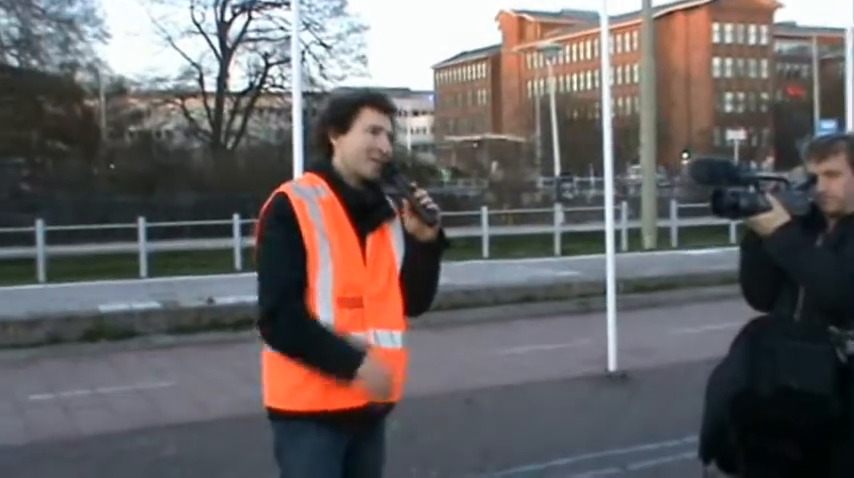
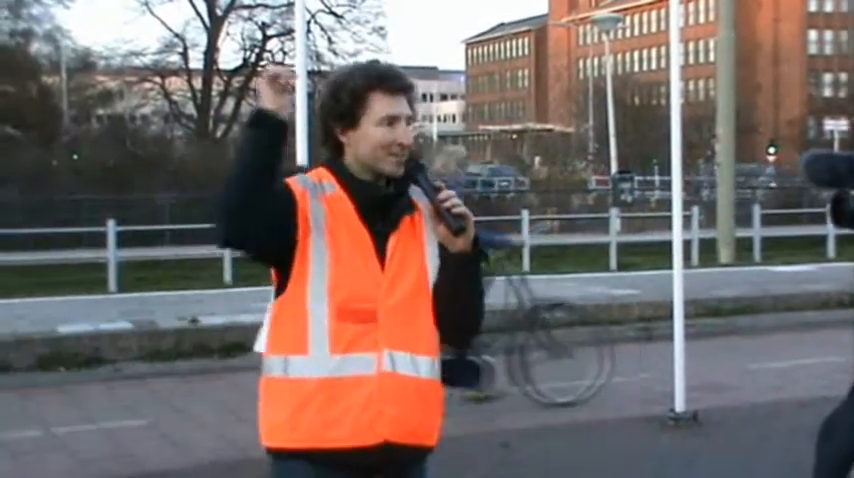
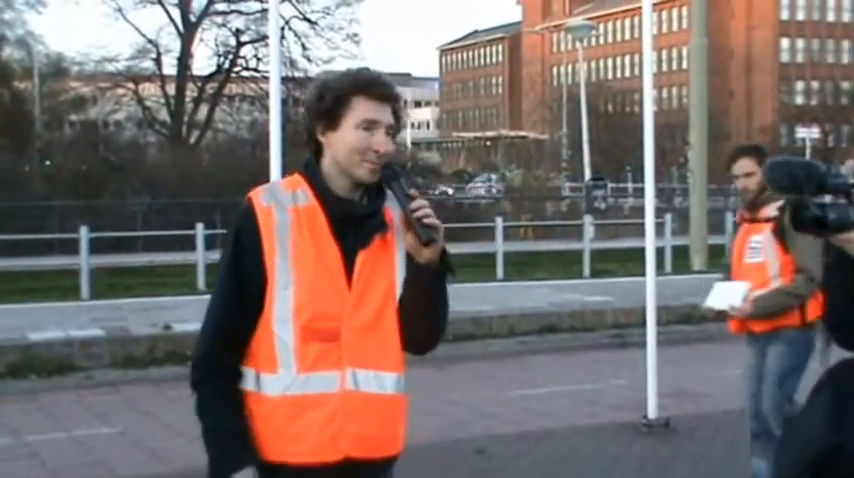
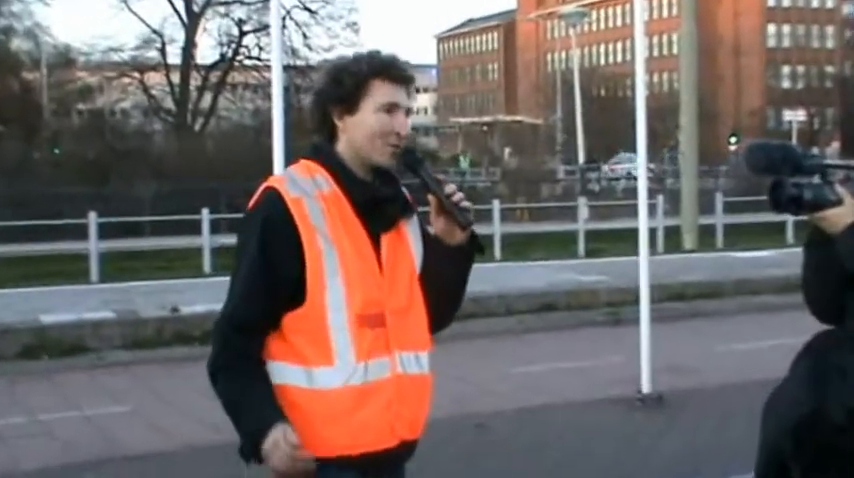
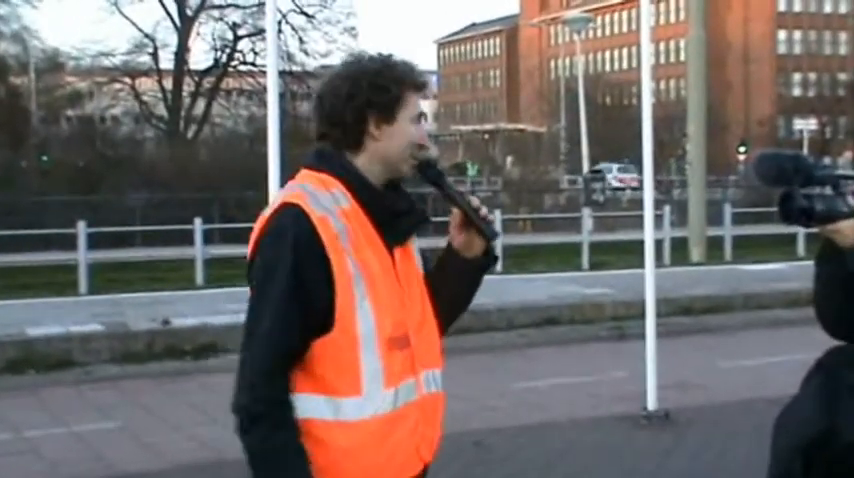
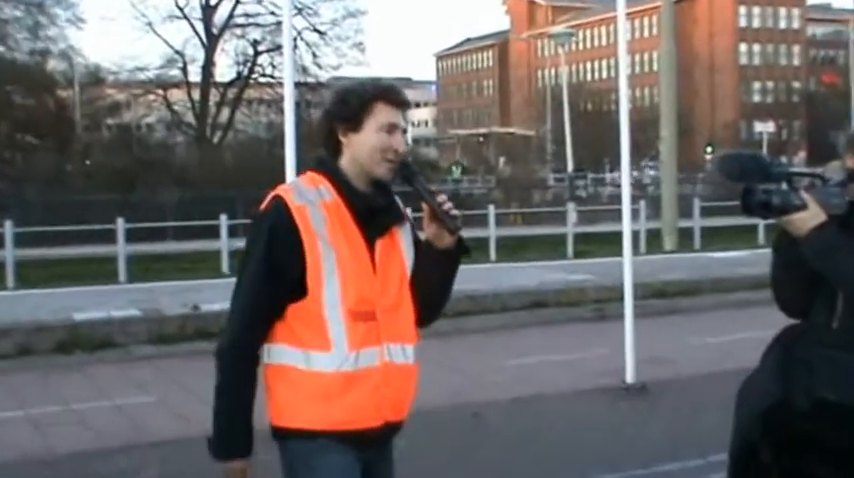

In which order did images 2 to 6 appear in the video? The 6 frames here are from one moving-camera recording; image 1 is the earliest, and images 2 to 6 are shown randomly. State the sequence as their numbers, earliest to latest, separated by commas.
6, 4, 5, 3, 2
